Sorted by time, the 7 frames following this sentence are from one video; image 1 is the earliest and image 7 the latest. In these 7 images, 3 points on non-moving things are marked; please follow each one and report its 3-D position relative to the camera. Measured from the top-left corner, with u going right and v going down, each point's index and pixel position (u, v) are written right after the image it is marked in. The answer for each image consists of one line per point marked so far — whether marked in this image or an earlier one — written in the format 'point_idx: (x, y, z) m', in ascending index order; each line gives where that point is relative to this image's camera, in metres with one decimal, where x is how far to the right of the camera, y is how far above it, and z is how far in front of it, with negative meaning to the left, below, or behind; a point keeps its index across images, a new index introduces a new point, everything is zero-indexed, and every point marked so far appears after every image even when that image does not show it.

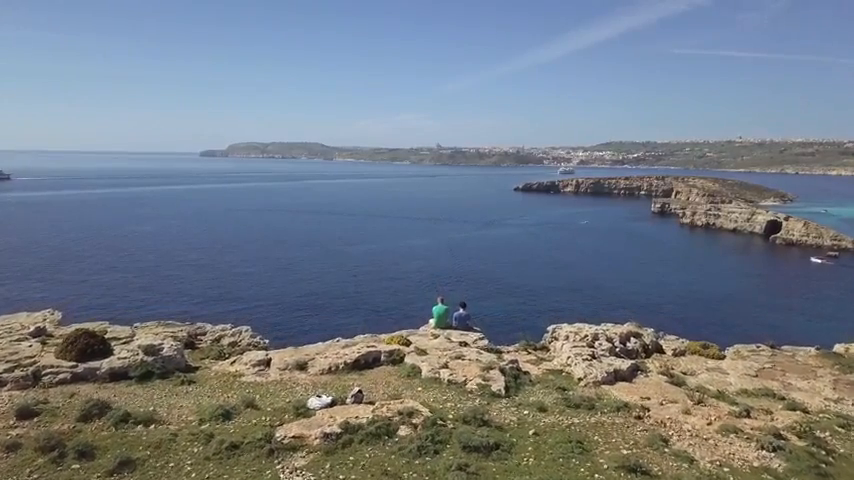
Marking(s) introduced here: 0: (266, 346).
0: (-4.0, -2.7, +16.9) m
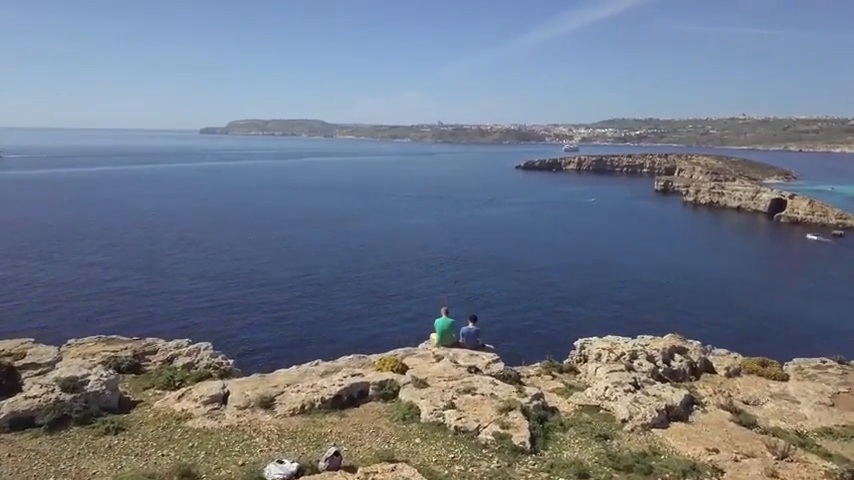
0: (-4.0, -2.6, +13.7) m
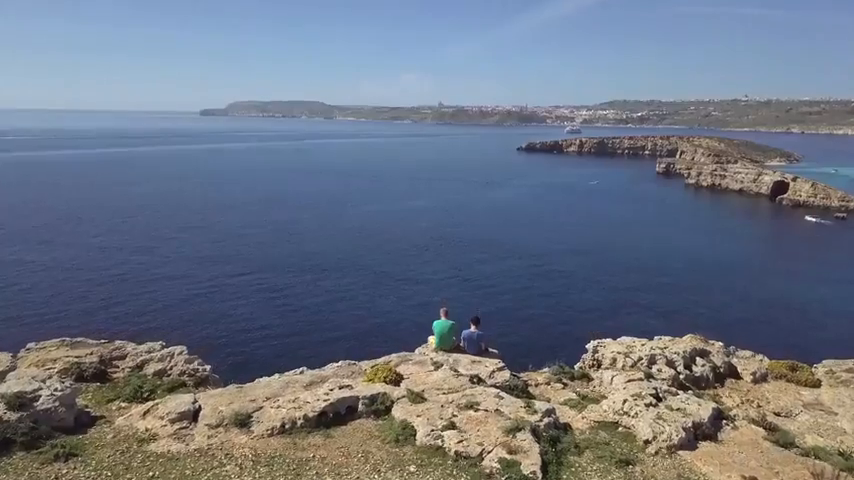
0: (-4.1, -2.5, +12.4) m
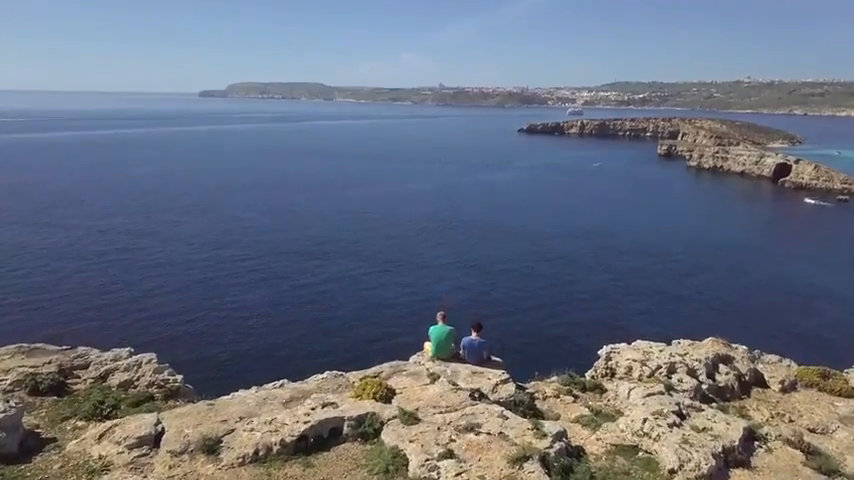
0: (-4.1, -2.4, +11.2) m
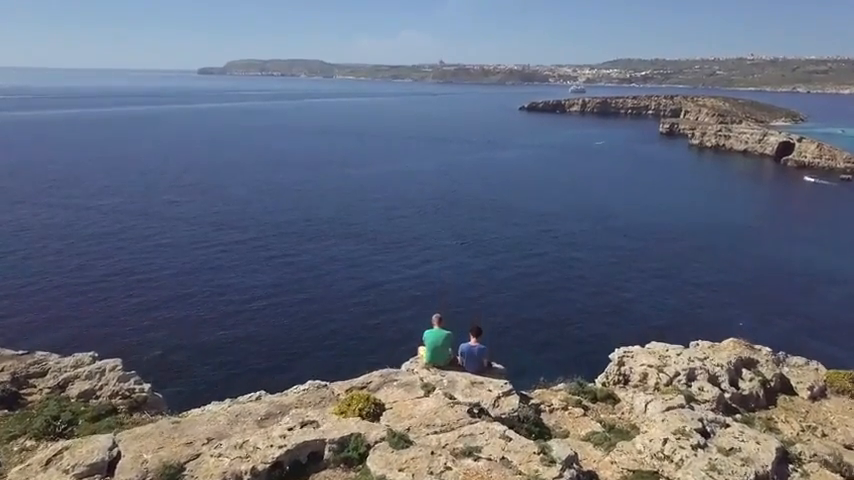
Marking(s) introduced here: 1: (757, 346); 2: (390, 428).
0: (-4.2, -2.3, +10.2) m
1: (+6.1, -1.9, +12.4) m
2: (-0.4, -2.3, +8.4) m
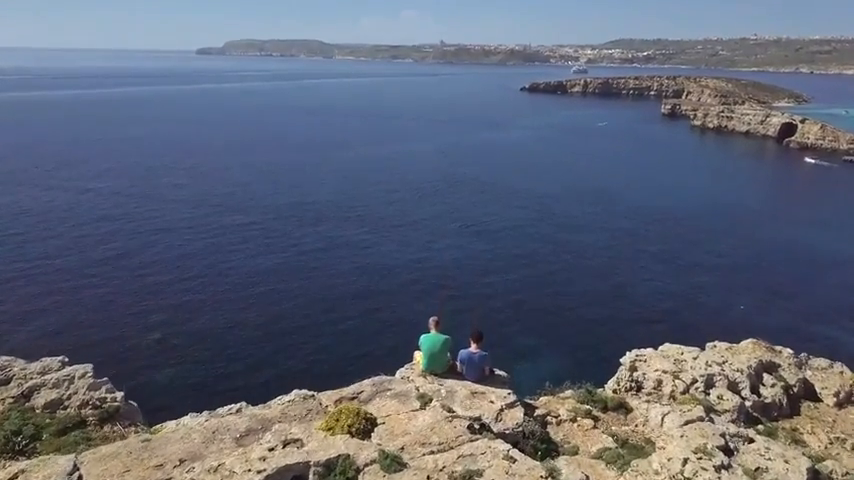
0: (-4.3, -2.3, +9.4) m
1: (+6.0, -1.8, +11.6) m
2: (-0.5, -2.3, +7.6) m
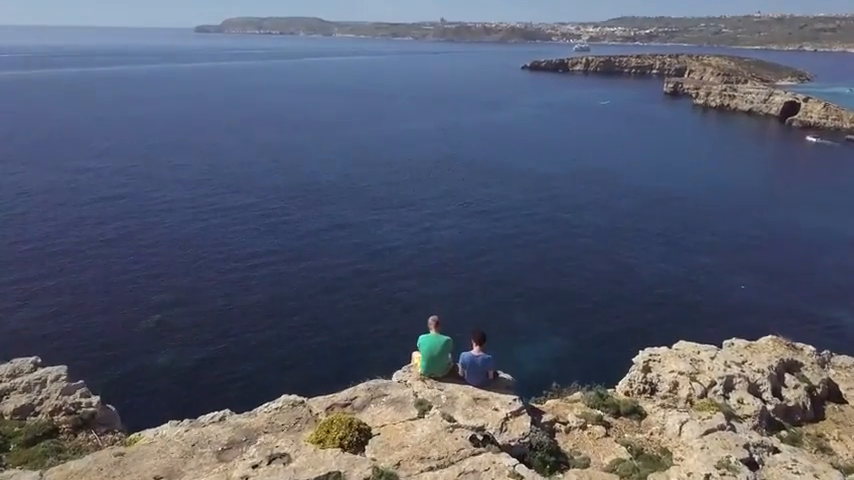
0: (-4.3, -2.2, +8.7) m
1: (+6.0, -1.7, +10.9) m
2: (-0.5, -2.3, +7.0) m
